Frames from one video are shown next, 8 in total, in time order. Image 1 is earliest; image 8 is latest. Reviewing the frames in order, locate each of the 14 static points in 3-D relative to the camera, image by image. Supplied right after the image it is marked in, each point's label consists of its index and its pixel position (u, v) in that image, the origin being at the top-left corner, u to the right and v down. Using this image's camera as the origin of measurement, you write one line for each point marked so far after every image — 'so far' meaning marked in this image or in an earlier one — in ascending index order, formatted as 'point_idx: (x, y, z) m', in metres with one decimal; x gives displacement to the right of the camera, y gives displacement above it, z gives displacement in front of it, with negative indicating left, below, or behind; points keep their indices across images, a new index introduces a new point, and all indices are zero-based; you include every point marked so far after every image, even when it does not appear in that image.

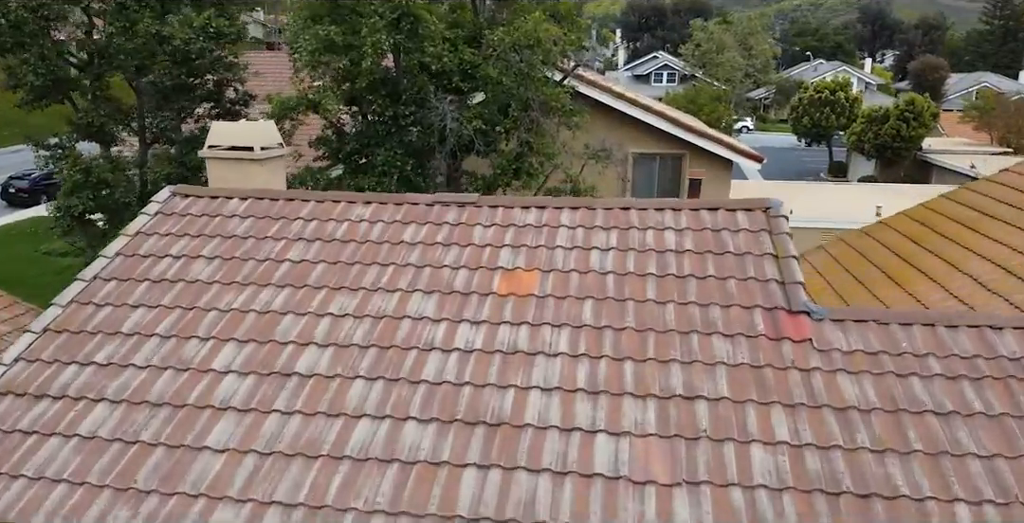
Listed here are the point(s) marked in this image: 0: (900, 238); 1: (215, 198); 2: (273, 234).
0: (+5.6, +0.3, +9.7) m
1: (-2.5, +0.5, +5.8) m
2: (-1.9, +0.2, +5.3) m
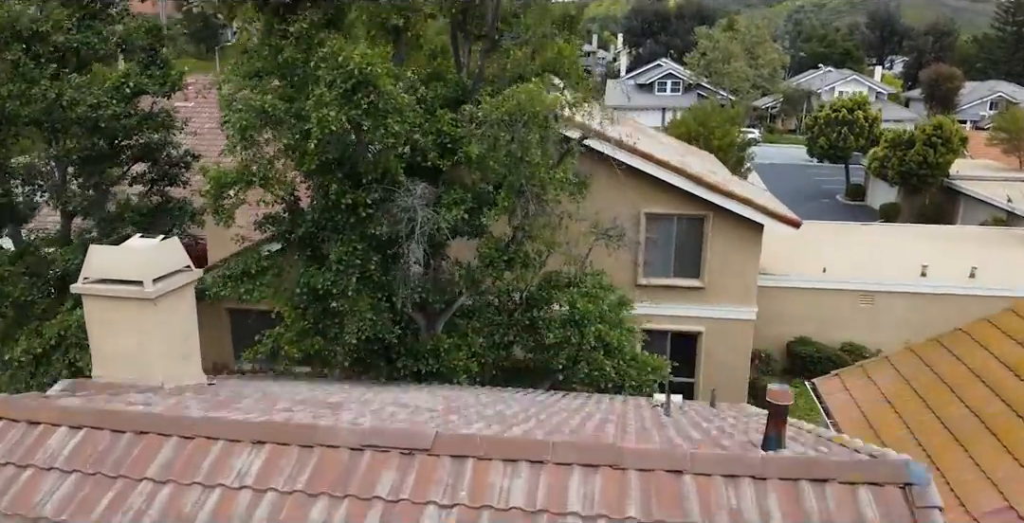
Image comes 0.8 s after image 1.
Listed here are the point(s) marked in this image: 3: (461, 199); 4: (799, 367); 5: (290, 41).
0: (+5.5, -1.2, +7.6) m
1: (-2.7, -0.9, +3.8) m
2: (-2.0, -1.2, +3.3) m
3: (-0.6, +0.7, +8.1) m
4: (+6.4, -2.4, +15.1) m
5: (-2.7, +2.6, +8.0) m
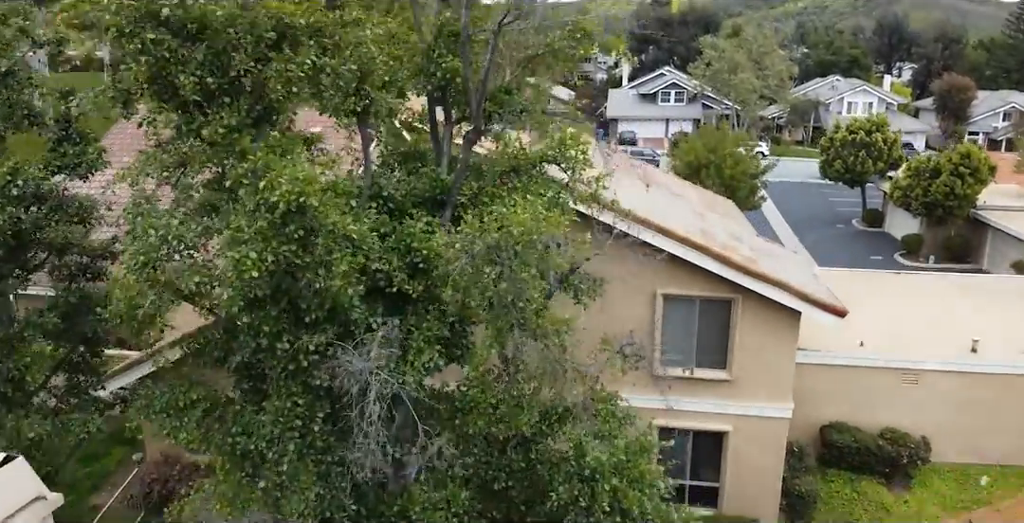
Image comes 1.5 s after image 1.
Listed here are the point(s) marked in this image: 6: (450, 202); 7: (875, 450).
0: (+5.4, -2.6, +5.8) m
1: (-2.8, -2.4, +2.0) m
2: (-2.1, -2.7, +1.5) m
3: (-0.7, -0.7, +6.3) m
4: (+6.3, -3.8, +13.3) m
5: (-2.8, +1.1, +6.2) m
6: (-0.7, +0.6, +7.5) m
7: (+7.0, -3.6, +13.0) m
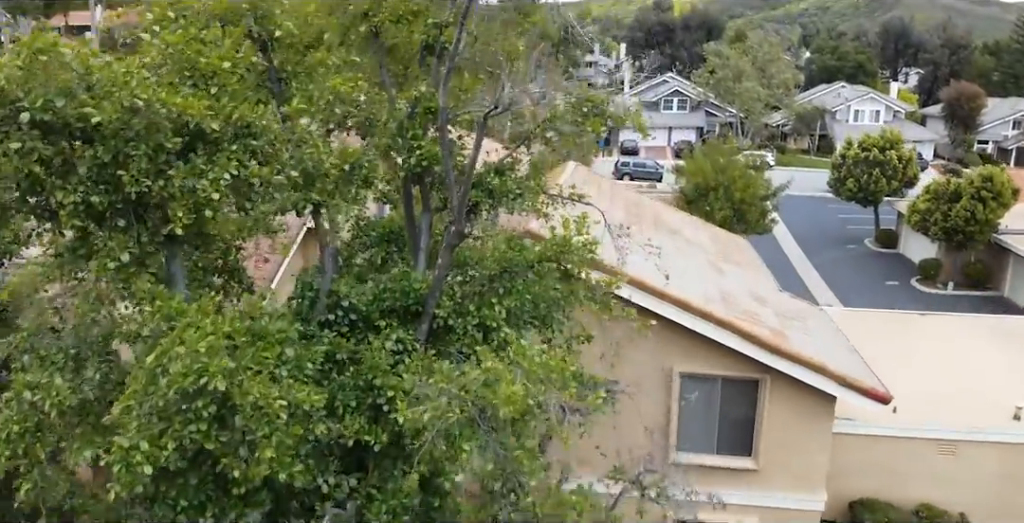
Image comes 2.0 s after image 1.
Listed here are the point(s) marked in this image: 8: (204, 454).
0: (+5.3, -3.7, +4.5) m
1: (-2.9, -3.4, +0.6) m
2: (-2.2, -3.7, +0.1) m
3: (-0.8, -1.8, +5.0) m
4: (+6.2, -4.9, +12.0) m
5: (-2.9, +0.1, +4.9) m
6: (-0.8, -0.5, +6.2) m
7: (+6.9, -4.7, +11.7) m
8: (-2.1, -1.3, +4.7) m
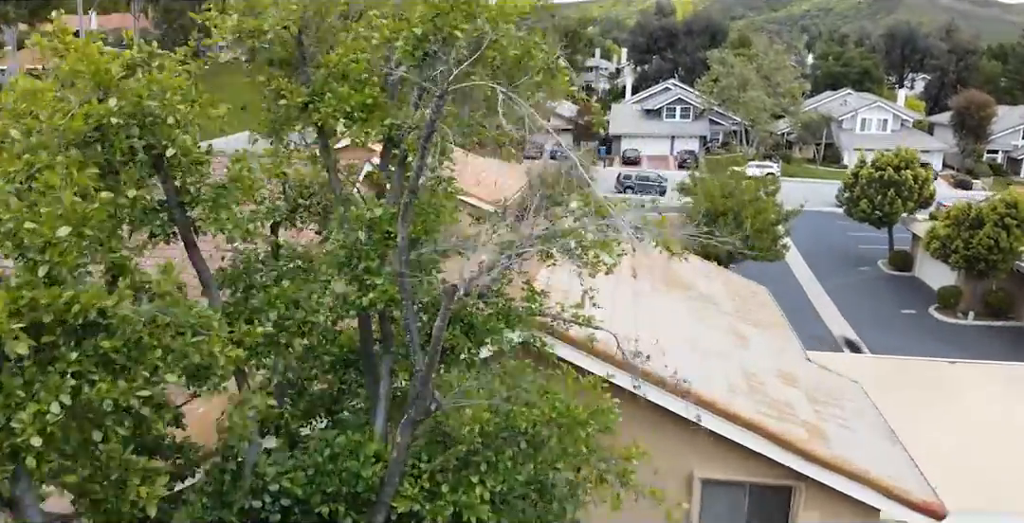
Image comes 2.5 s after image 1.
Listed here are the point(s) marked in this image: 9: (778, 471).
0: (+5.2, -4.7, +3.2) m
1: (-3.0, -4.5, -0.7) m
2: (-2.3, -4.8, -1.2) m
3: (-0.9, -2.8, +3.6) m
4: (+6.2, -6.0, +10.6) m
5: (-3.0, -1.0, +3.6) m
6: (-0.9, -1.5, +4.9) m
7: (+6.8, -5.8, +10.4) m
8: (-2.2, -2.4, +3.3) m
9: (+3.2, -2.6, +8.1) m
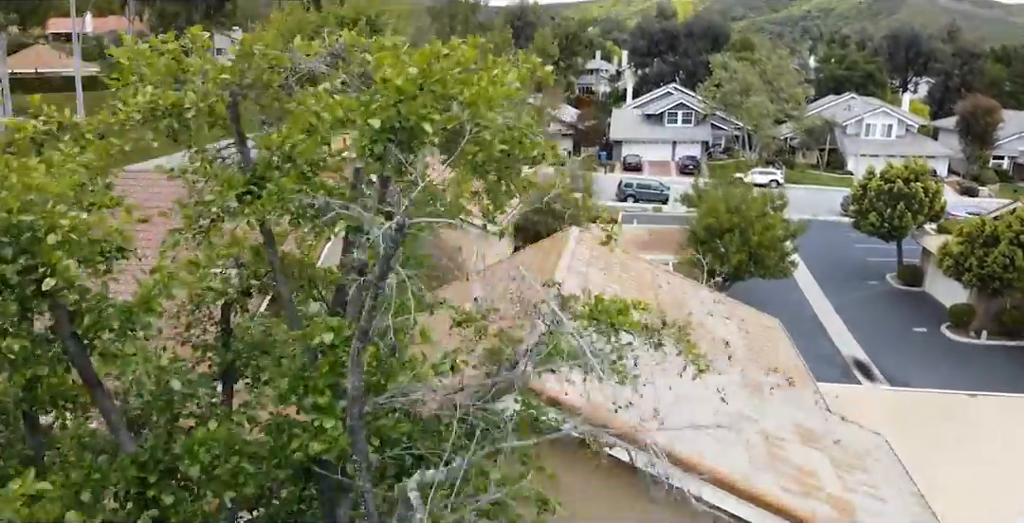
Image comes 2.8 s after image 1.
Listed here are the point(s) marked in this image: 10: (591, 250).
0: (+5.1, -5.4, +2.3) m
1: (-3.0, -5.1, -1.5) m
2: (-2.4, -5.5, -2.0) m
3: (-0.9, -3.5, +2.8) m
4: (+6.1, -6.6, +9.8) m
5: (-3.0, -1.7, +2.7) m
6: (-0.9, -2.2, +4.0) m
7: (+6.8, -6.4, +9.5) m
8: (-2.2, -3.0, +2.5) m
9: (+3.2, -3.2, +7.3) m
10: (+1.5, +0.2, +13.0) m
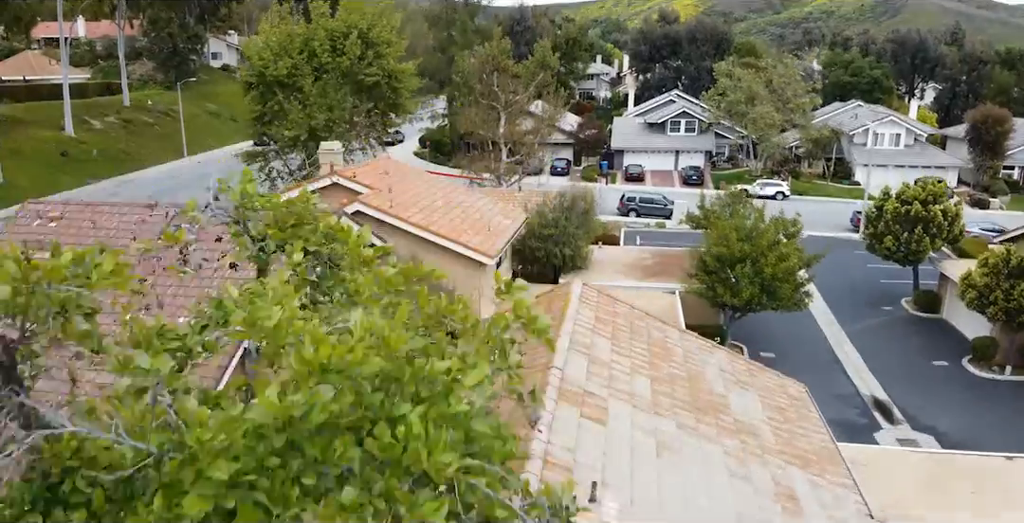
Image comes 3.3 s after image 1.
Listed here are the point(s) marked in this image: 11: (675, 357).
0: (+5.0, -6.5, +0.9) m
1: (-3.1, -6.2, -3.0) m
2: (-2.5, -6.5, -3.4) m
3: (-1.0, -4.6, +1.4) m
4: (+6.0, -7.7, +8.4) m
5: (-3.1, -2.7, +1.3) m
6: (-1.0, -3.3, +2.6) m
7: (+6.7, -7.5, +8.1) m
8: (-2.3, -4.1, +1.1) m
9: (+3.1, -4.3, +5.9) m
10: (+1.4, -0.9, +11.6) m
11: (+2.6, -1.6, +11.1) m
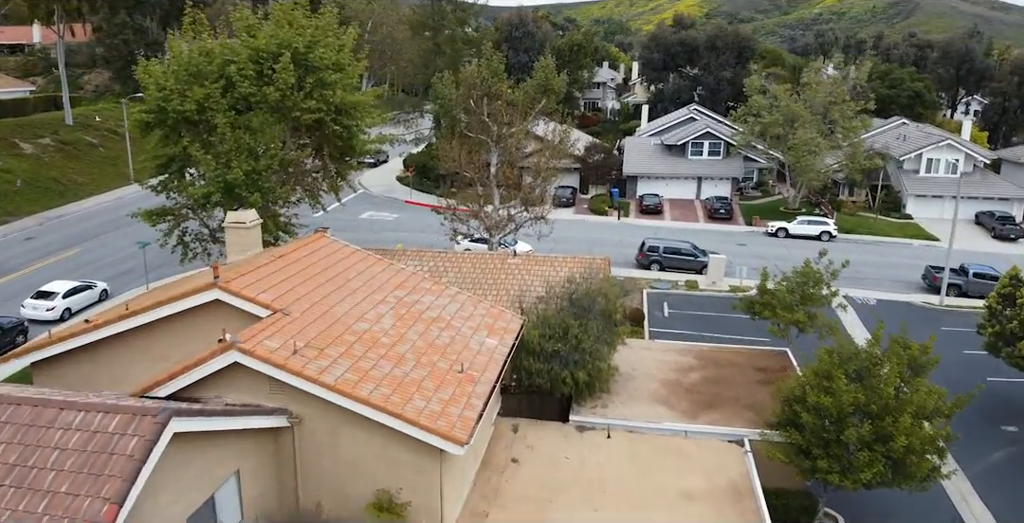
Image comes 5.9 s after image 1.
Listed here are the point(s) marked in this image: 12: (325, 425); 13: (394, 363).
0: (+4.7, -10.0, -7.2) m
1: (-3.5, -9.7, -11.0) m
2: (-2.8, -10.0, -11.5) m
3: (-1.4, -8.0, -6.7) m
4: (+5.7, -11.2, +0.3) m
5: (-3.4, -6.2, -6.7) m
6: (-1.4, -6.7, -5.4) m
7: (+6.3, -11.0, 0.0) m
8: (-2.7, -7.6, -7.0) m
9: (+2.7, -7.7, -2.2) m
10: (+1.1, -4.3, +3.5) m
11: (+2.3, -5.0, +3.0) m
12: (-3.4, -3.0, +12.5) m
13: (-2.4, -2.0, +13.6) m
